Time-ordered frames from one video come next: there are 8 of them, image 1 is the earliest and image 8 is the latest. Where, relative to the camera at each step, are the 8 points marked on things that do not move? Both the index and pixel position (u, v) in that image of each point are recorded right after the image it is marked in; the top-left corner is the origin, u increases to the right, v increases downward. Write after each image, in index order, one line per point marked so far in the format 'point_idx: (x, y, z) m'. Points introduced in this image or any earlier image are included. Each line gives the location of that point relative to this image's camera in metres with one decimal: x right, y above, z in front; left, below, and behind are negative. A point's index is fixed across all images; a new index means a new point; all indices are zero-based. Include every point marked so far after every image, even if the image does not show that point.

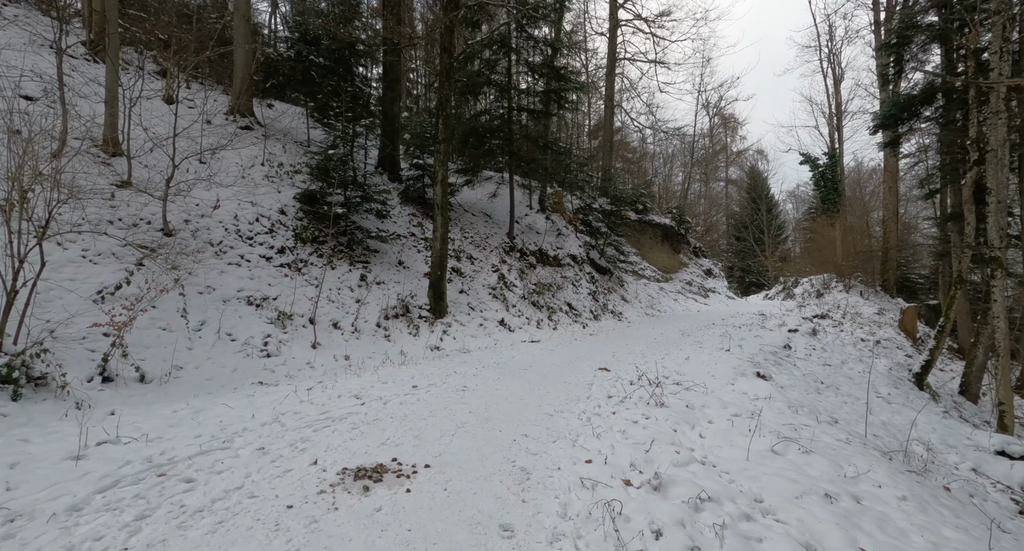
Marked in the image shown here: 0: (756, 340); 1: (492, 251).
0: (+5.9, -1.6, +11.5) m
1: (-0.6, +0.8, +15.0) m
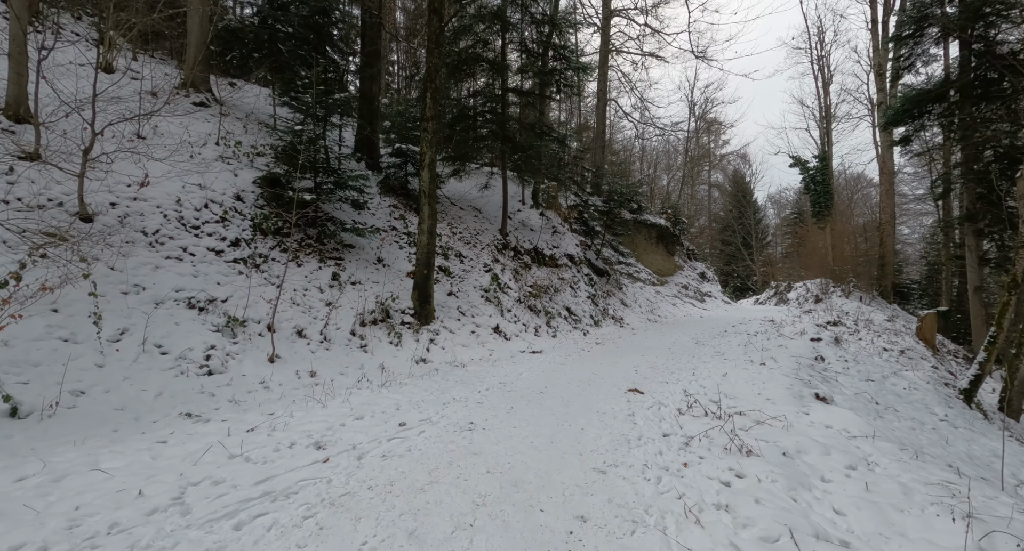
0: (+5.8, -1.6, +10.2) m
1: (-0.8, +0.8, +13.4) m
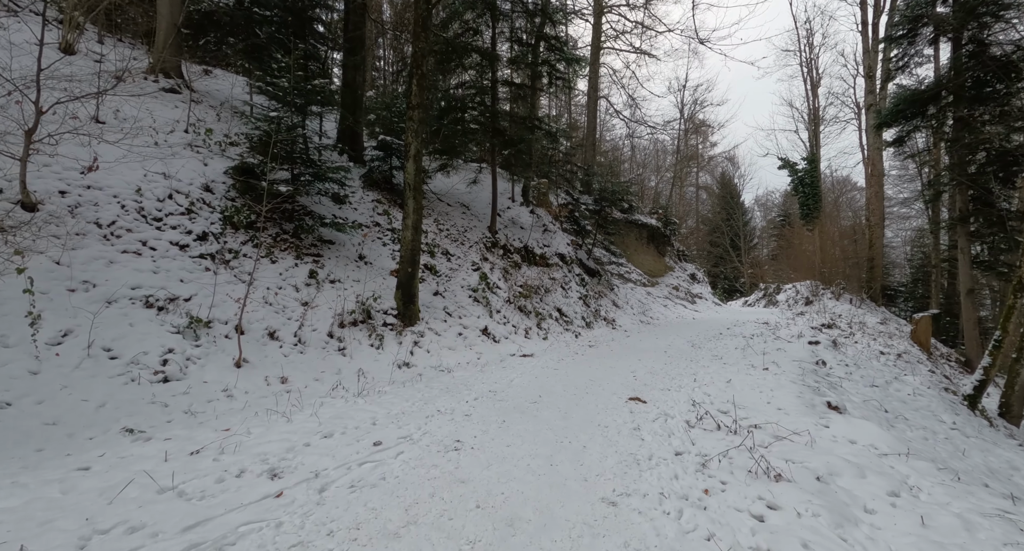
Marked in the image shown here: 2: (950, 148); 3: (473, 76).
0: (+5.6, -1.6, +9.8) m
1: (-1.1, +0.8, +12.8) m
2: (+15.1, +4.4, +16.5) m
3: (-1.1, +5.5, +13.1) m
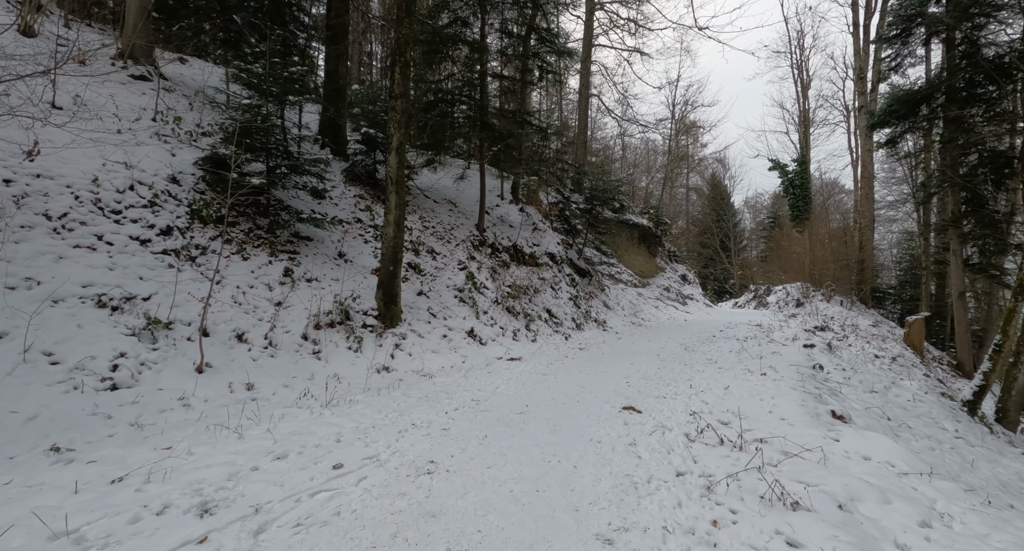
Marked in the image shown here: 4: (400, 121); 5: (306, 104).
0: (+5.3, -1.7, +9.5) m
1: (-1.4, +0.8, +12.4) m
2: (+14.7, +4.3, +16.4) m
3: (-1.3, +5.5, +12.6) m
4: (-2.1, +2.8, +8.8) m
5: (-4.7, +3.9, +10.9) m
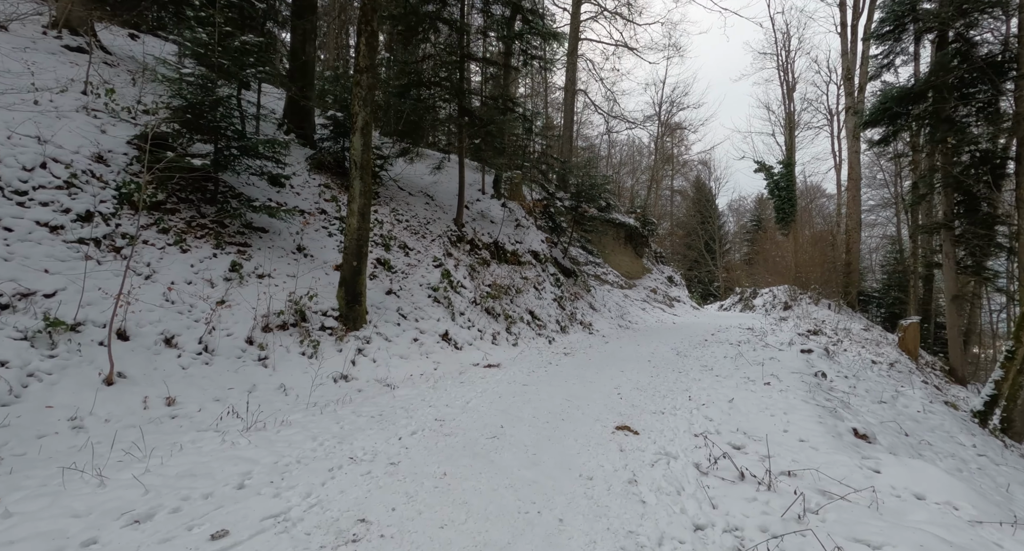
0: (+4.9, -1.7, +8.8) m
1: (-1.9, +0.9, +11.4) m
2: (+14.1, +4.2, +16.0) m
3: (-1.8, +5.5, +11.7) m
4: (-2.4, +2.9, +7.8) m
5: (-5.1, +4.0, +9.9) m
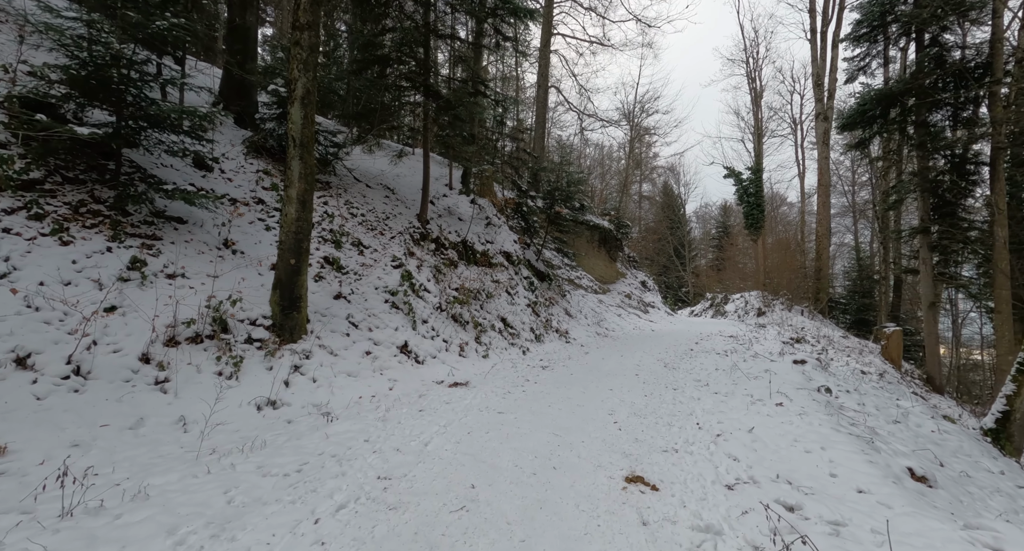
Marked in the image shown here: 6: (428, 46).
0: (+4.4, -1.7, +7.8) m
1: (-2.5, +0.8, +10.1) m
2: (+13.2, +4.0, +15.8) m
3: (-2.4, +5.5, +10.4) m
4: (-2.8, +2.9, +6.5) m
5: (-5.6, +4.0, +8.3) m
6: (-1.8, +5.0, +10.5) m
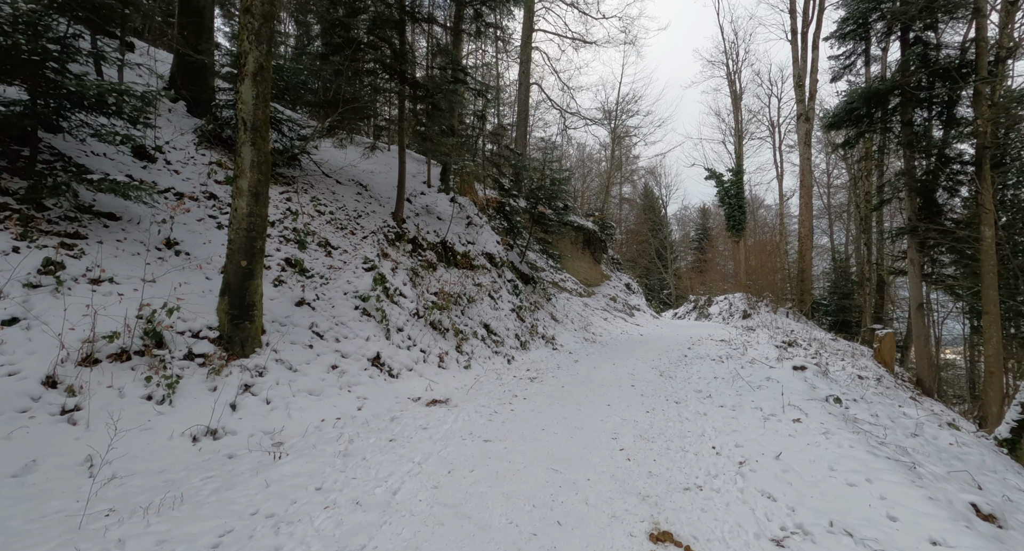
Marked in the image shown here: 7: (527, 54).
0: (+4.2, -1.7, +7.3) m
1: (-2.8, +0.7, +9.2) m
2: (+12.6, +4.0, +15.6) m
3: (-2.8, +5.4, +9.5) m
4: (-3.0, +2.8, +5.6) m
5: (-5.9, +3.9, +7.4) m
6: (-2.2, +4.9, +9.6) m
7: (+0.6, +8.2, +17.4) m
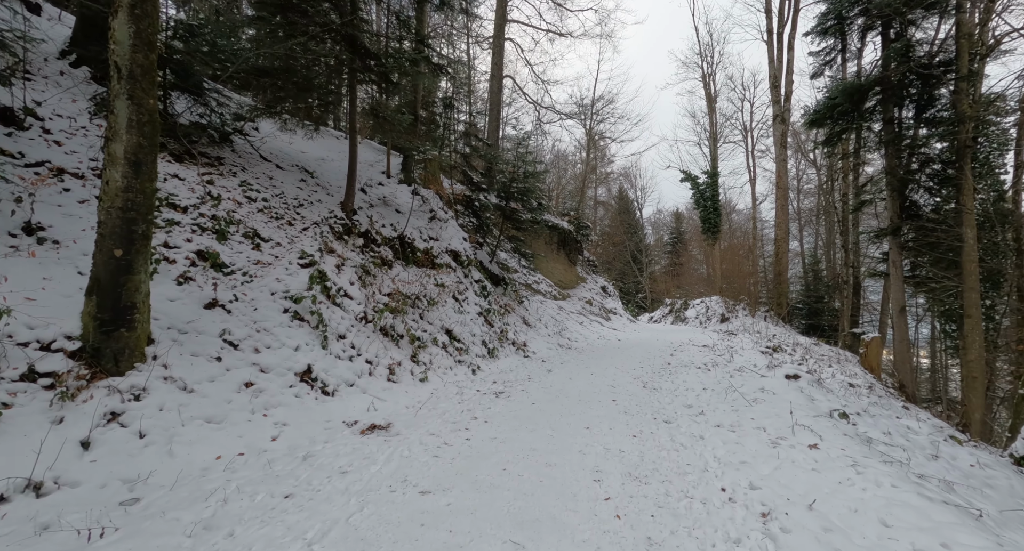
0: (+3.7, -1.7, +6.3) m
1: (-3.4, +0.8, +7.9) m
2: (+11.7, +3.9, +15.1) m
3: (-3.4, +5.5, +8.3) m
4: (-3.4, +2.9, +4.3) m
5: (-6.4, +4.0, +6.0) m
6: (-2.8, +5.0, +8.4) m
7: (-0.4, +8.2, +16.4) m
